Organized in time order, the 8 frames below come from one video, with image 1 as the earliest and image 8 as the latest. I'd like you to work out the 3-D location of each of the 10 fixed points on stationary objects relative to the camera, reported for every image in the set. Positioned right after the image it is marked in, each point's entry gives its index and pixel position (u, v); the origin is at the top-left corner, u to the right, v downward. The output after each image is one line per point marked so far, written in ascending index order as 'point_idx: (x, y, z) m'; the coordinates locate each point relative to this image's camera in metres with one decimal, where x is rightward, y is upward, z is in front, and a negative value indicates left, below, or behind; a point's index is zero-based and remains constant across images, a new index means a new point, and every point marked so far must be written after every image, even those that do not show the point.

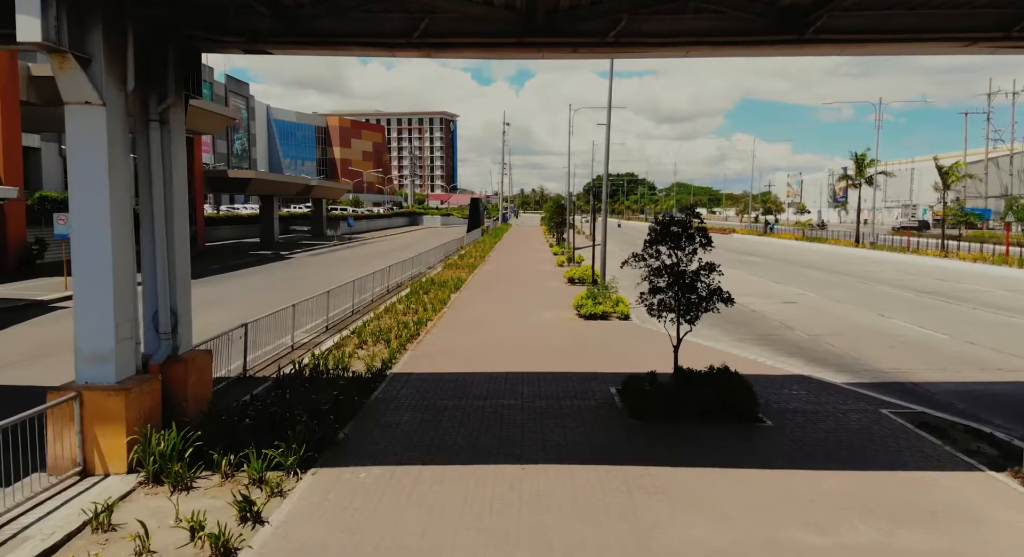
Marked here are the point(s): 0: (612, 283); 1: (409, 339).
0: (+2.9, -0.1, +18.4) m
1: (-2.4, -1.4, +15.3) m
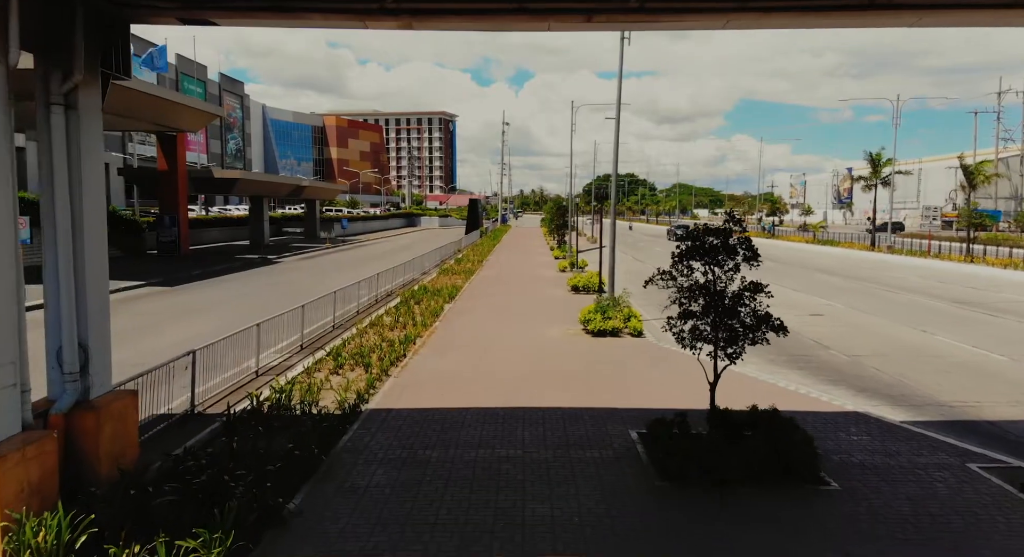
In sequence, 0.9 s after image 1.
0: (+2.8, -0.4, +16.5) m
1: (-2.4, -1.7, +13.4) m
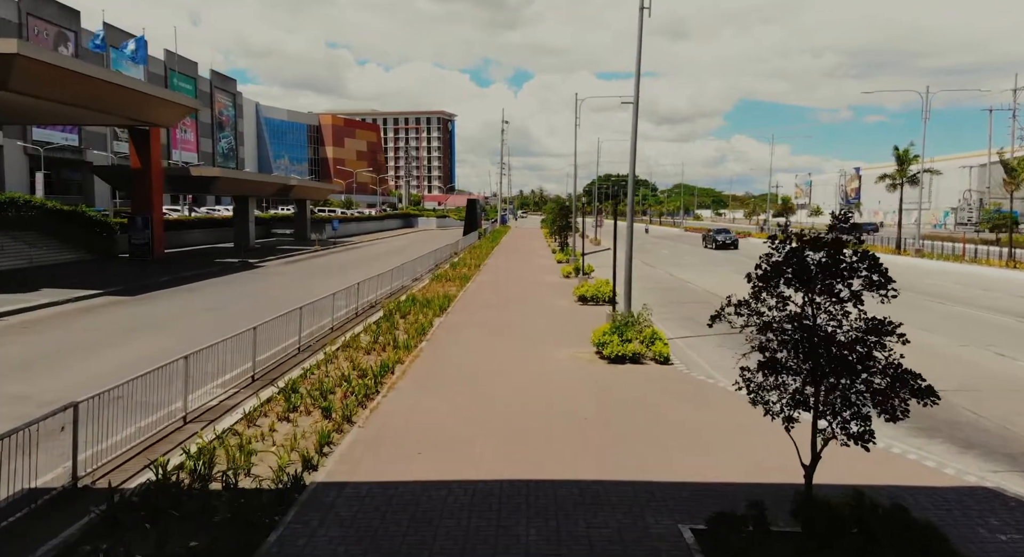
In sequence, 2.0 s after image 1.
0: (+2.8, -0.7, +13.7) m
1: (-2.4, -1.9, +10.6) m
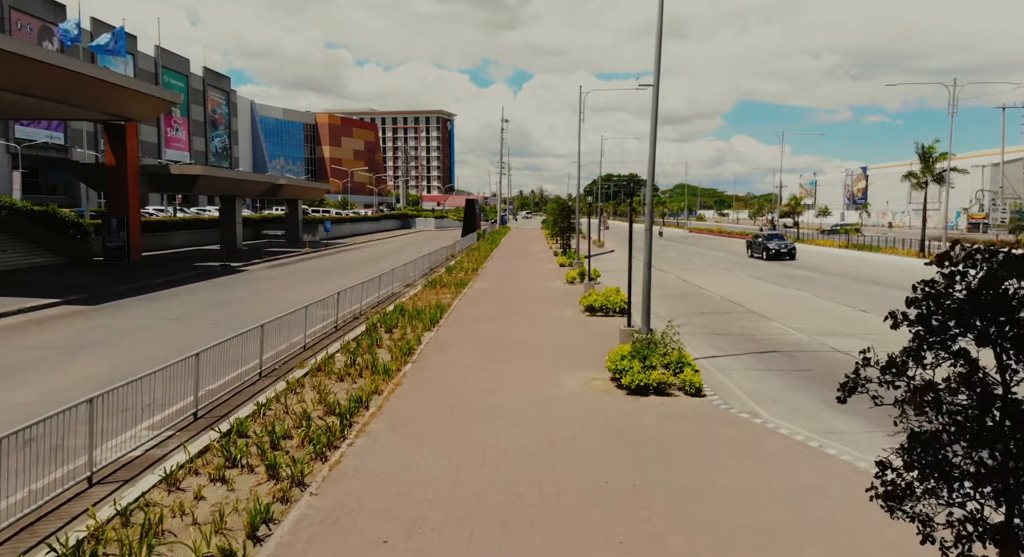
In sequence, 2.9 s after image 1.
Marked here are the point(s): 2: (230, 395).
0: (+2.8, -0.9, +11.6) m
1: (-2.4, -2.2, +8.4) m
2: (-4.8, -2.0, +11.1) m
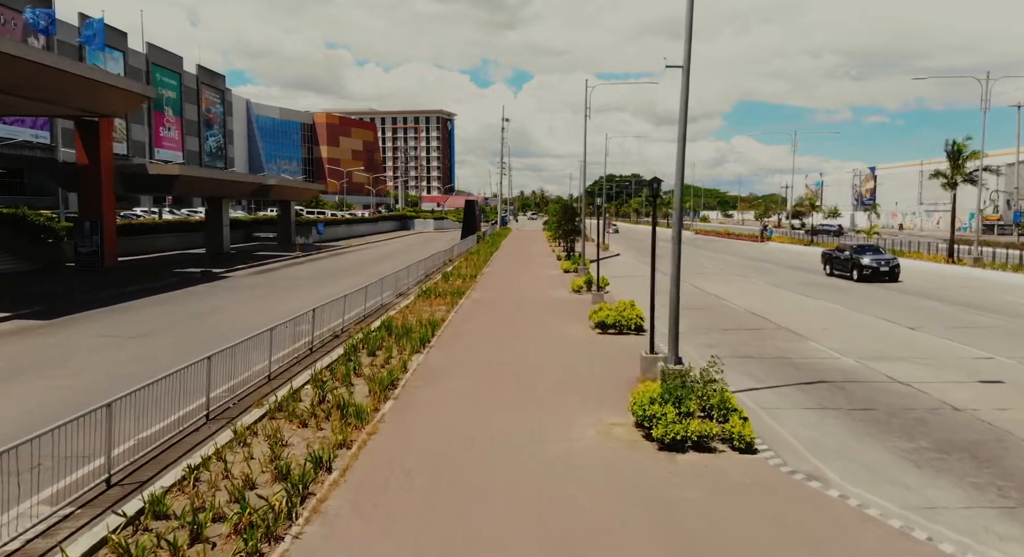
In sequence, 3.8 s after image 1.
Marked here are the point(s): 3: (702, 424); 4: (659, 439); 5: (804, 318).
0: (+2.8, -1.3, +9.4) m
1: (-2.4, -2.5, +6.2) m
2: (-4.8, -2.3, +8.9) m
3: (+2.5, -1.9, +8.6) m
4: (+1.9, -2.1, +8.6) m
5: (+8.6, -1.2, +19.2) m
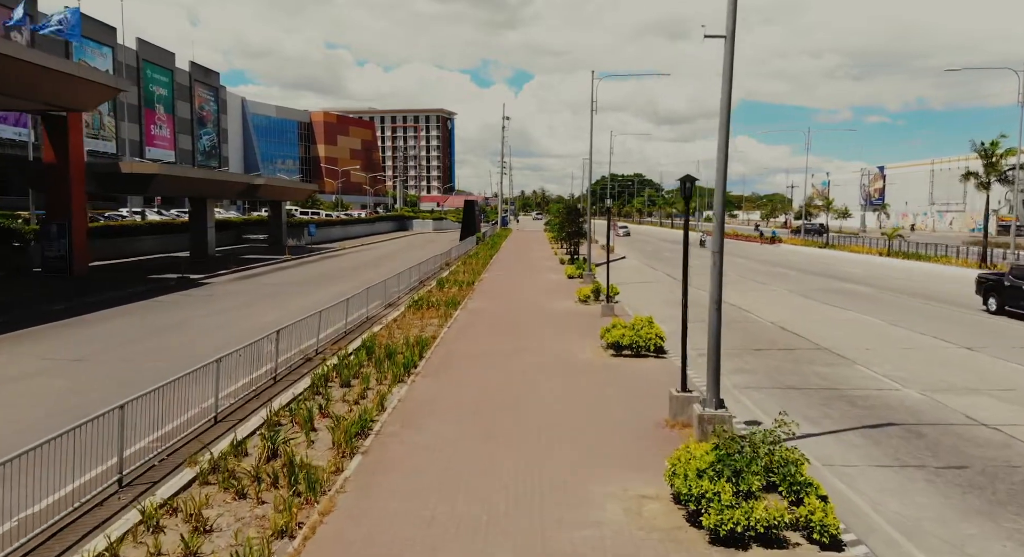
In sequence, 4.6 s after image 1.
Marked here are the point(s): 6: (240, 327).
0: (+2.8, -1.6, +7.1) m
1: (-2.4, -2.8, +4.0) m
2: (-4.8, -2.6, +6.7) m
3: (+2.5, -2.2, +6.4) m
4: (+1.9, -2.4, +6.4) m
5: (+8.6, -1.5, +16.9) m
6: (-8.3, -1.5, +20.0) m
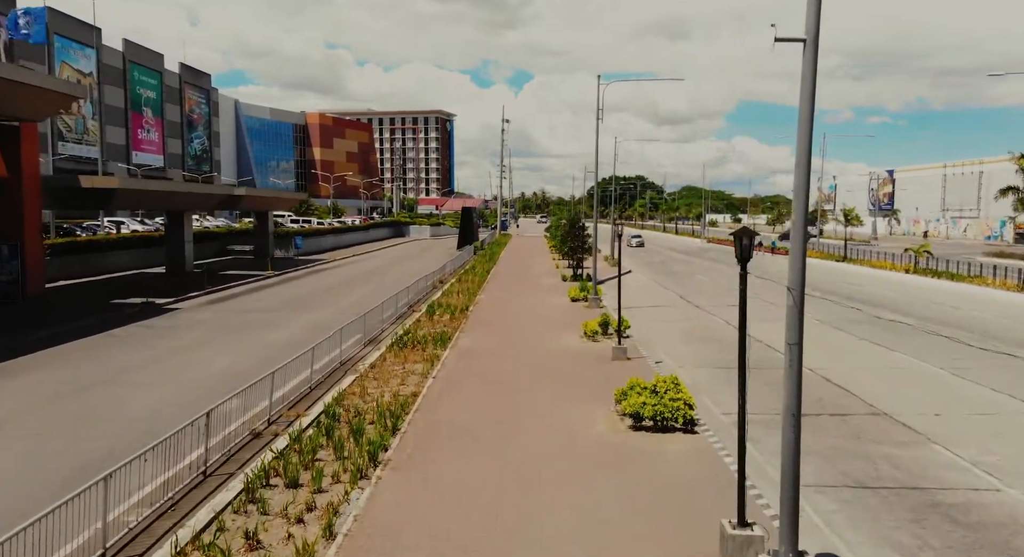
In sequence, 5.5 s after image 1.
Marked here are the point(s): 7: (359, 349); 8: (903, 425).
0: (+2.7, -2.6, +4.5) m
1: (-2.5, -3.8, +1.4) m
2: (-4.9, -3.6, +4.1) m
3: (+2.4, -3.2, +3.7) m
4: (+1.8, -3.4, +3.7) m
5: (+8.5, -2.5, +14.3) m
6: (-8.4, -2.5, +17.3) m
7: (-4.5, -2.1, +19.0) m
8: (+7.3, -2.7, +12.2) m
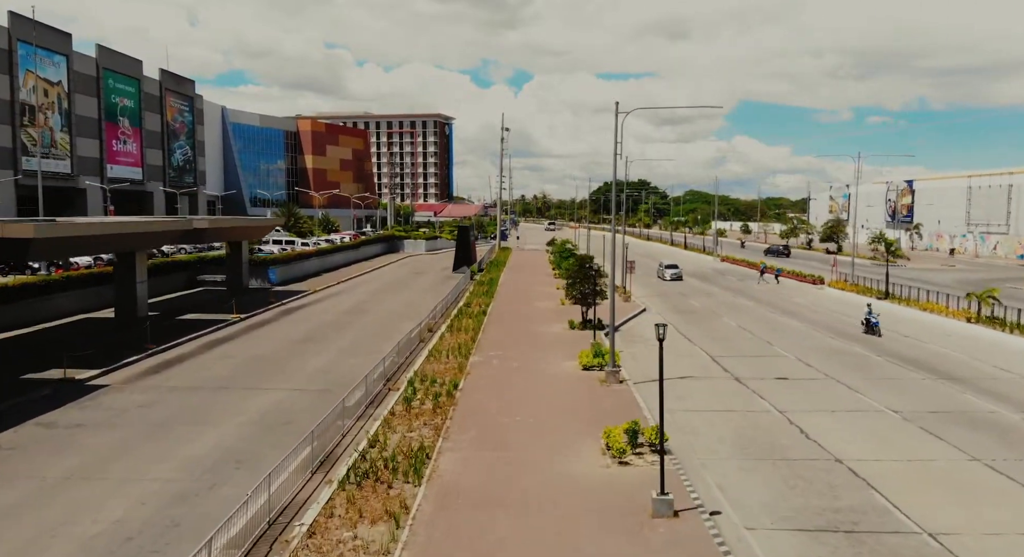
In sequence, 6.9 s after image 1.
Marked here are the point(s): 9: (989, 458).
0: (+2.7, -4.9, -0.3) m
1: (-2.5, -6.2, -3.4) m
2: (-4.9, -6.0, -0.7) m
3: (+2.4, -5.6, -1.1) m
4: (+1.8, -5.8, -1.1) m
5: (+8.5, -4.8, +9.5) m
6: (-8.4, -4.8, +12.5) m
7: (-4.5, -4.4, +14.1) m
8: (+7.3, -5.0, +7.3) m
9: (+11.4, -4.2, +15.8) m
